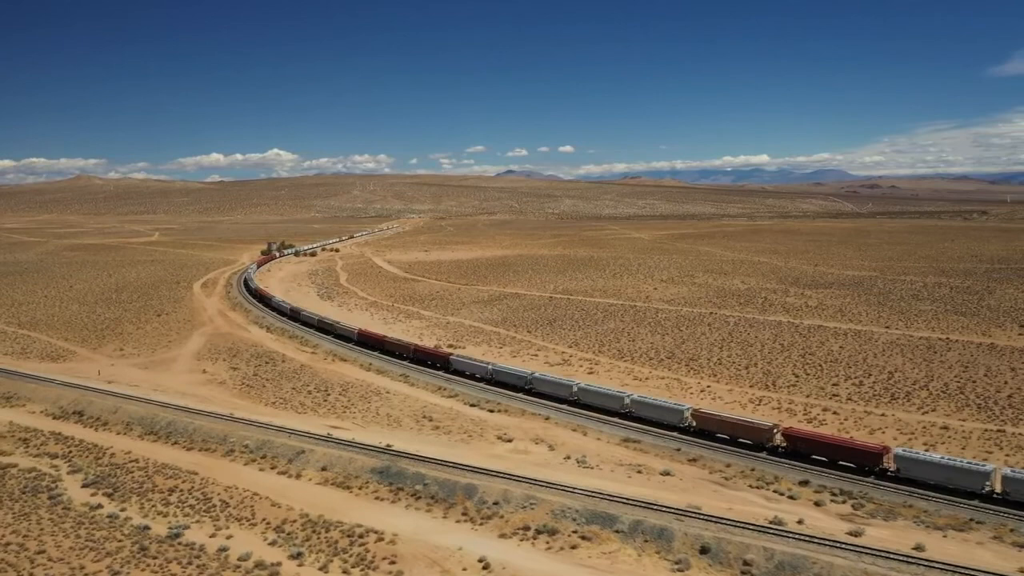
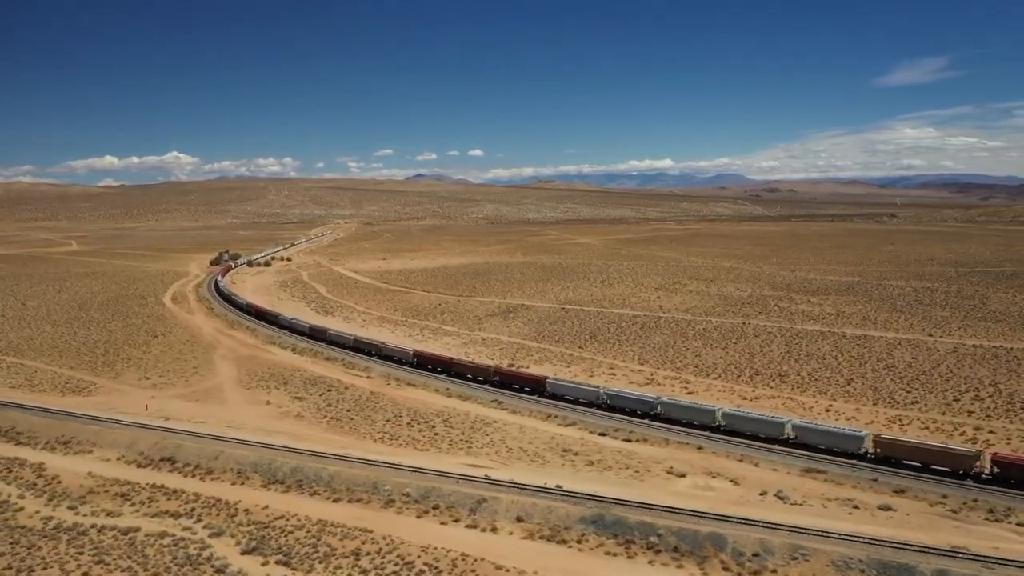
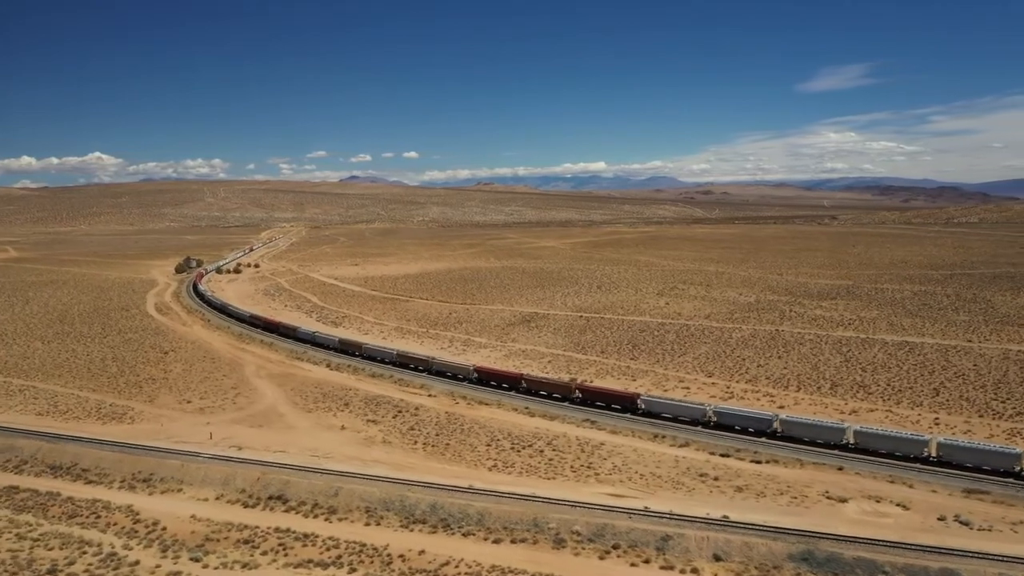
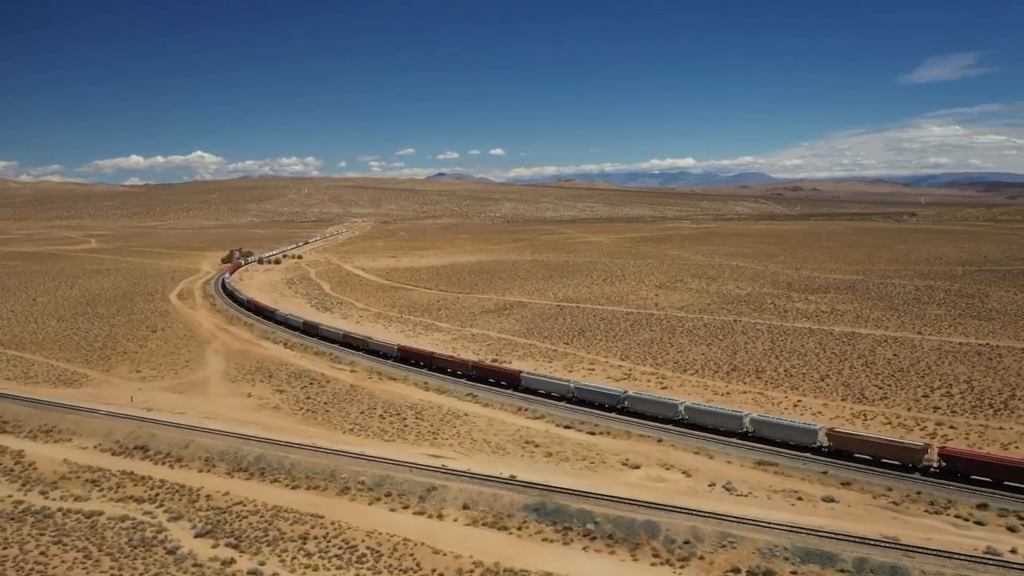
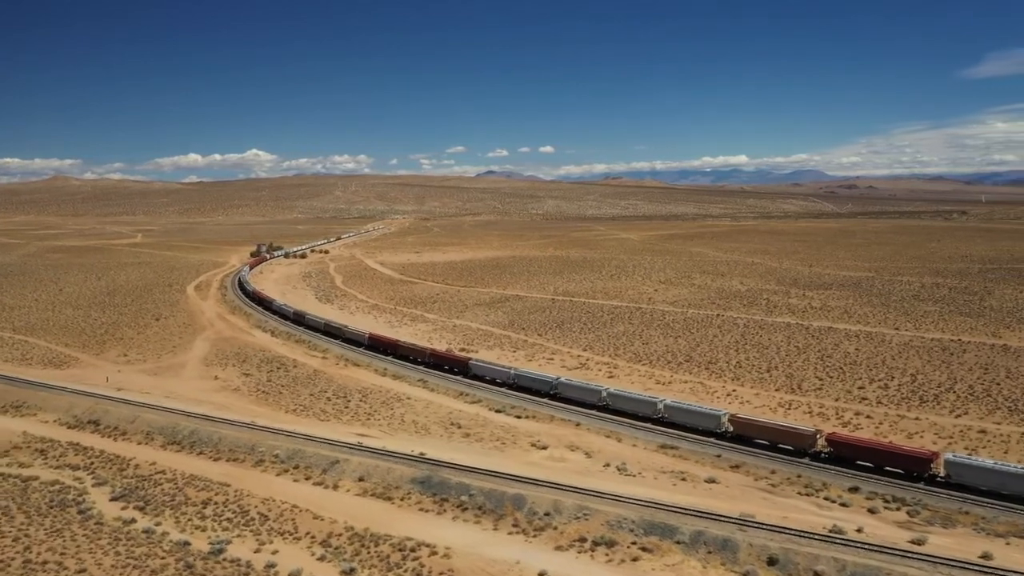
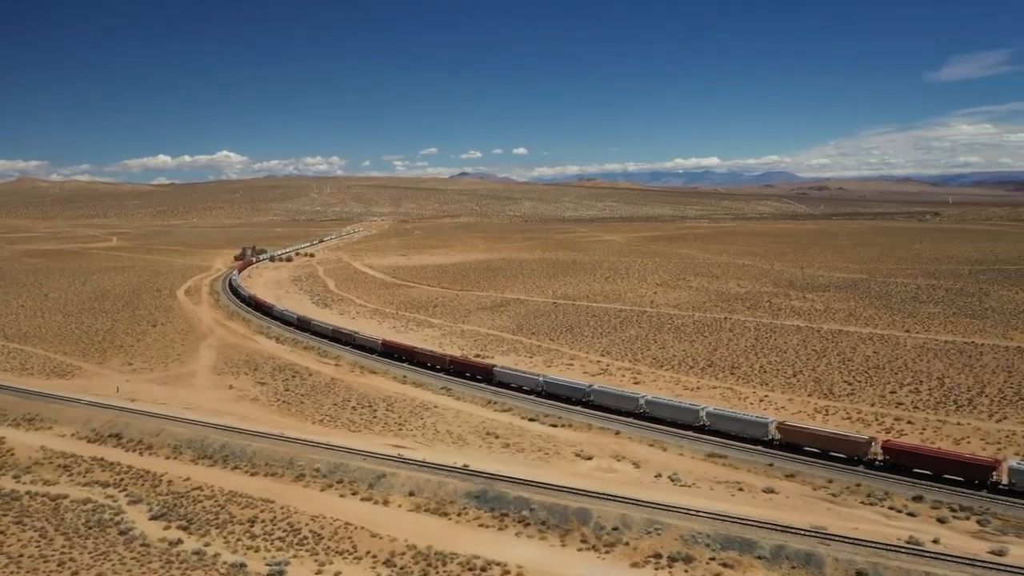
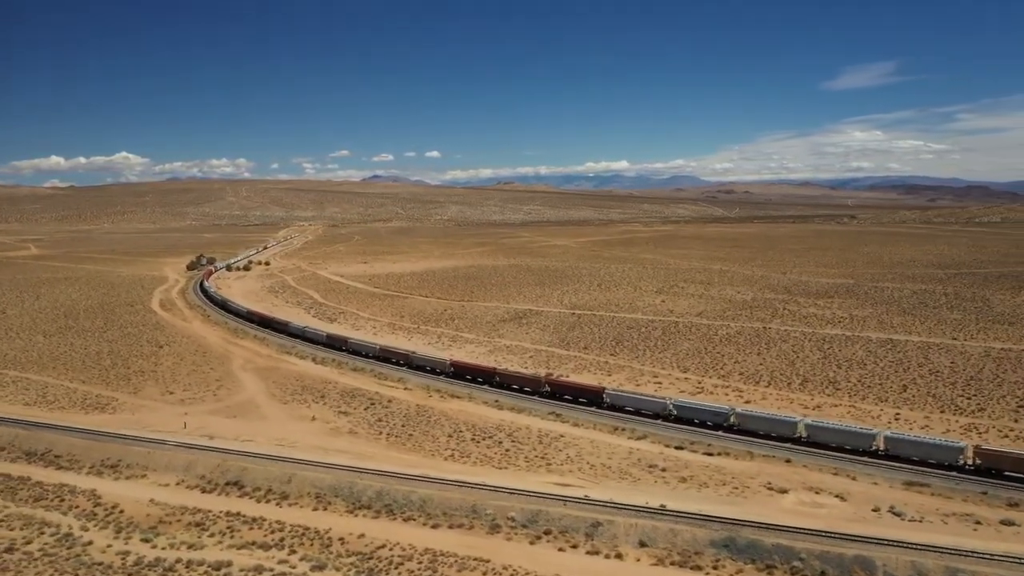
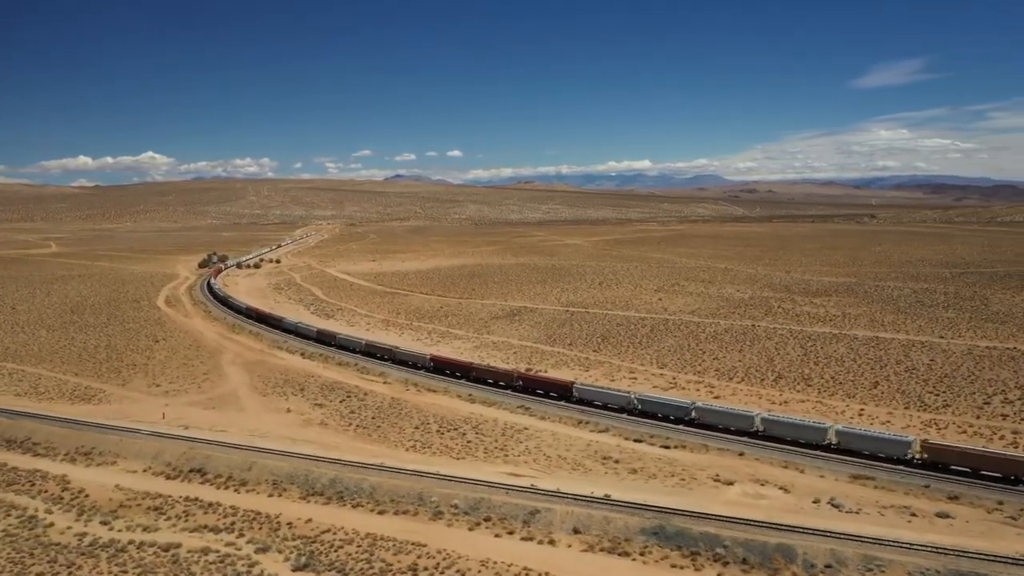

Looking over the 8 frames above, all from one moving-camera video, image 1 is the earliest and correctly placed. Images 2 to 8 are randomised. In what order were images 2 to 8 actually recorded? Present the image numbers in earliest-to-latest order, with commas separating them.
5, 6, 4, 2, 8, 7, 3
